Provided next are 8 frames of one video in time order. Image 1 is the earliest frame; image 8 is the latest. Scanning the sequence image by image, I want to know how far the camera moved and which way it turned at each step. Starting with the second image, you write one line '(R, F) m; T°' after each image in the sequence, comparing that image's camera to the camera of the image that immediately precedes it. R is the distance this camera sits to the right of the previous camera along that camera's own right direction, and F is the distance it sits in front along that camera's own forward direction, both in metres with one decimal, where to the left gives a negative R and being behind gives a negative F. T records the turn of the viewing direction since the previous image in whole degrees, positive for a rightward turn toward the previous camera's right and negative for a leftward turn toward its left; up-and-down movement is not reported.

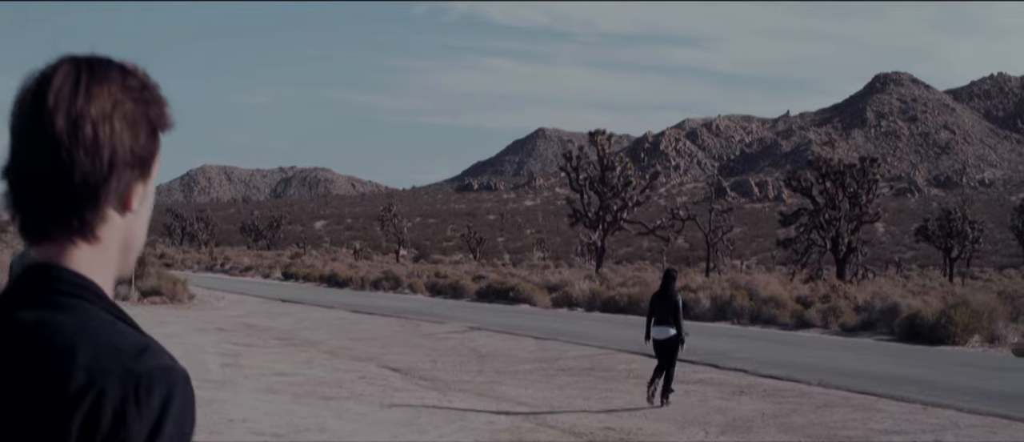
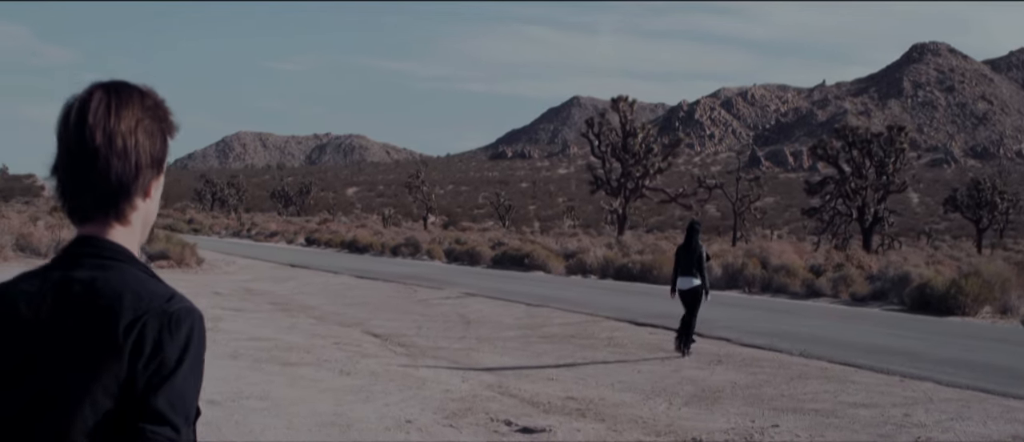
(+0.6, +0.5) m; -1°
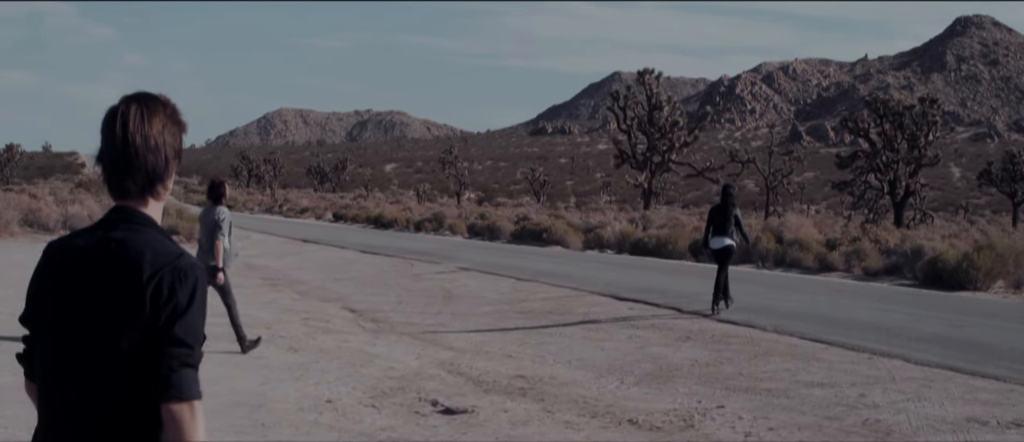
(+0.7, +0.5) m; -2°
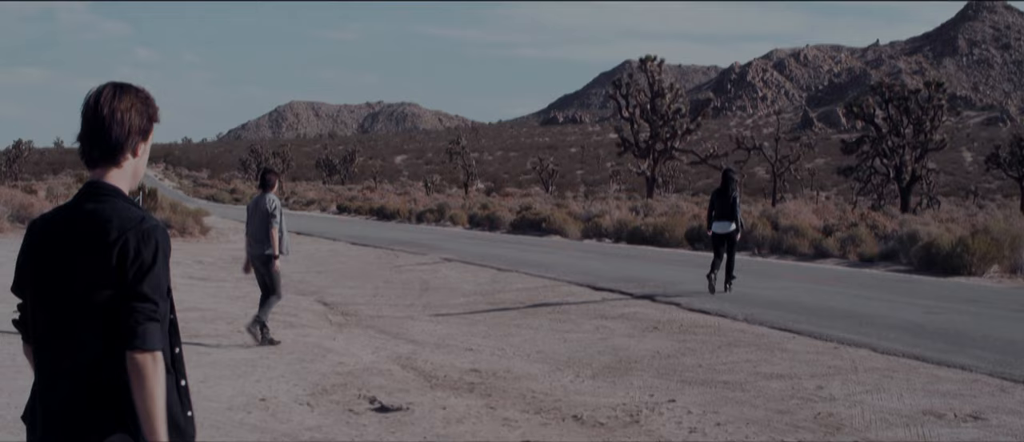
(+0.5, +0.3) m; 0°
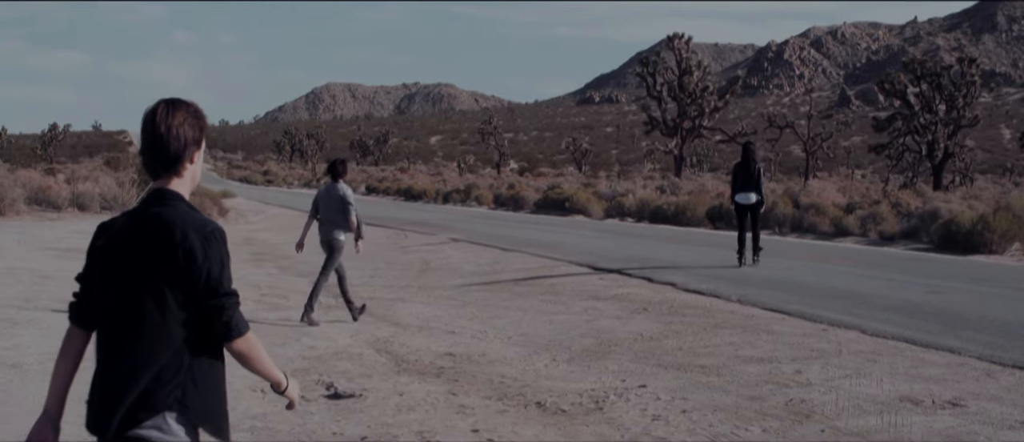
(+0.5, +0.3) m; -2°
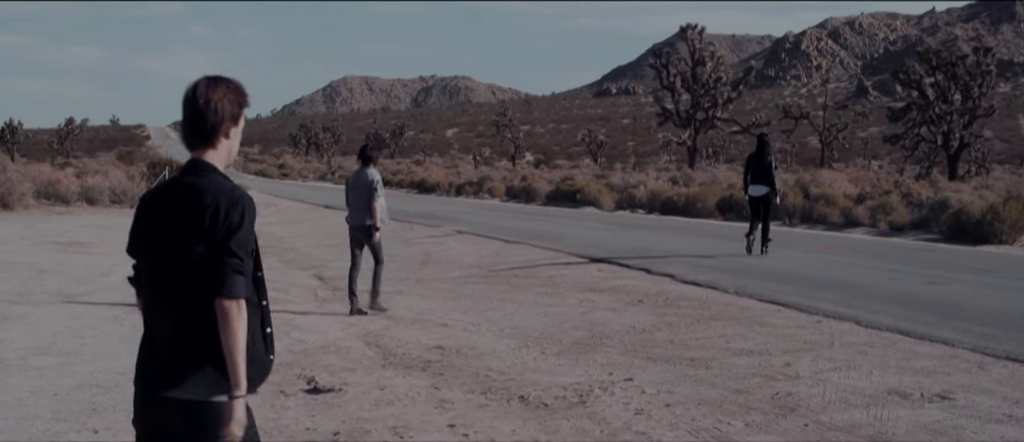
(+0.2, +0.1) m; -1°
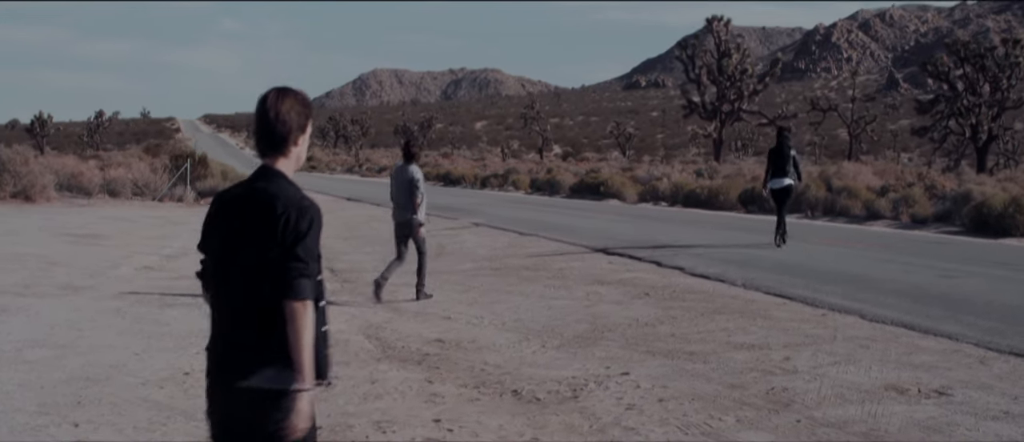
(+0.2, +0.1) m; -1°
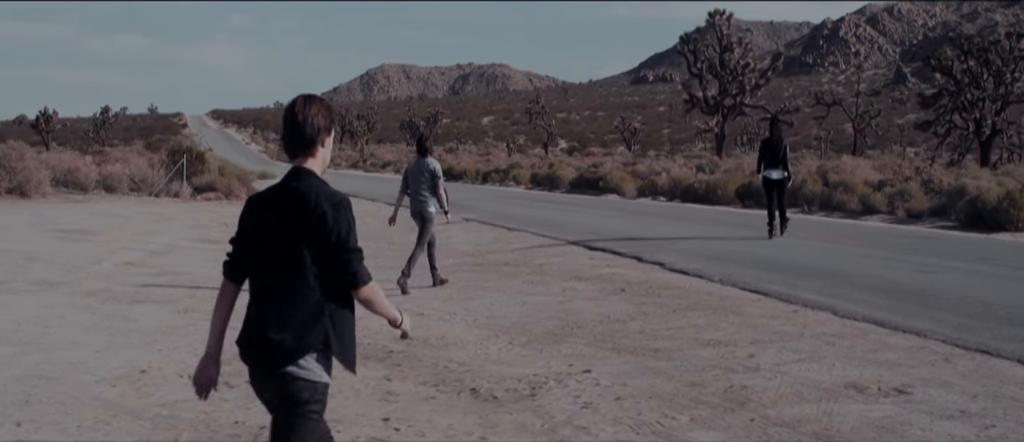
(+0.3, +0.1) m; 0°
